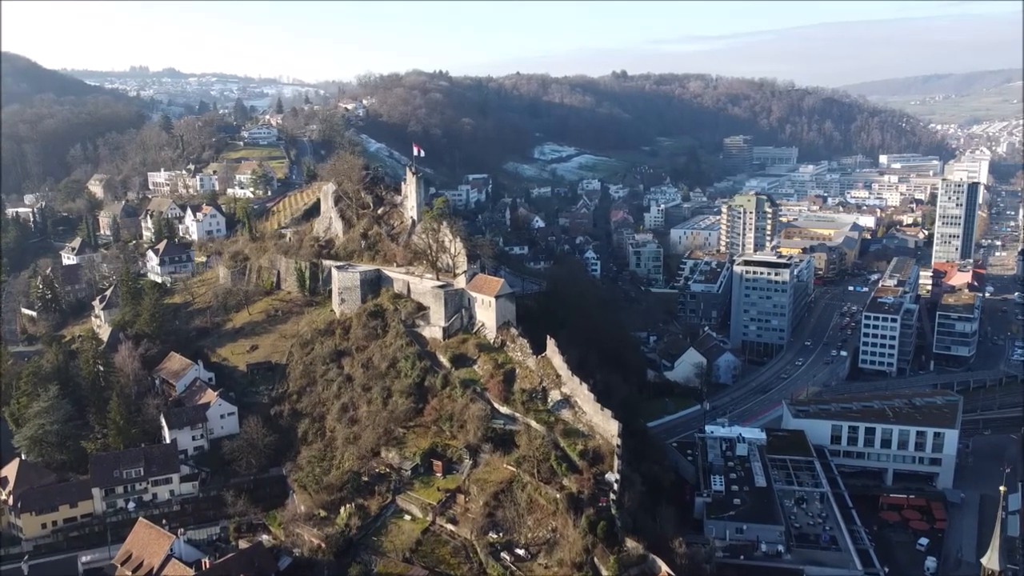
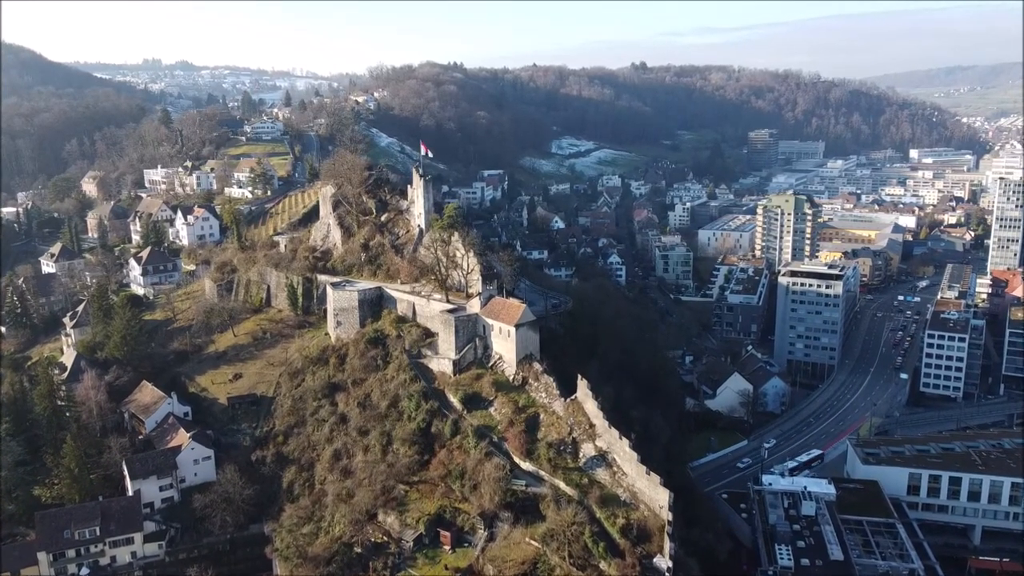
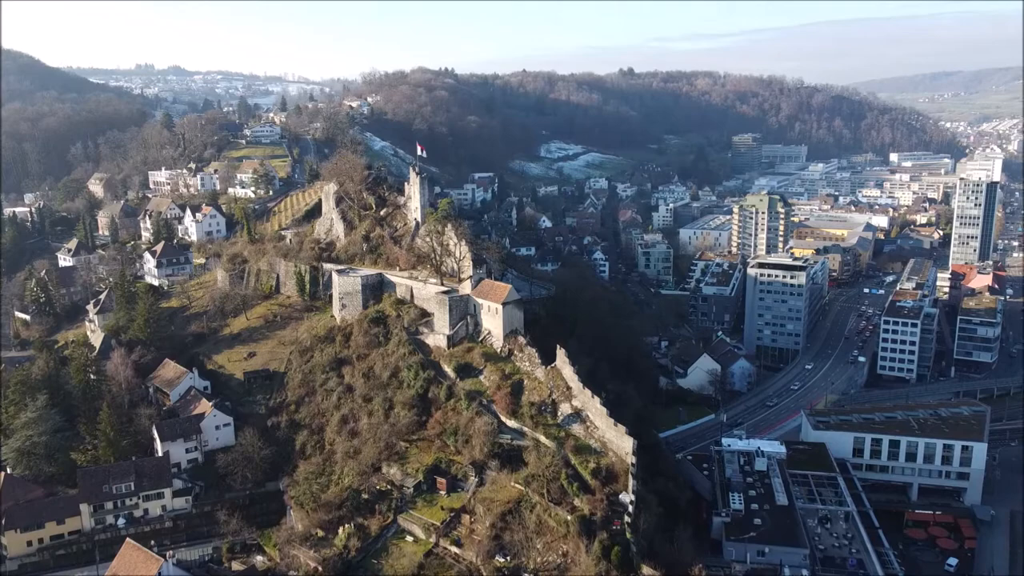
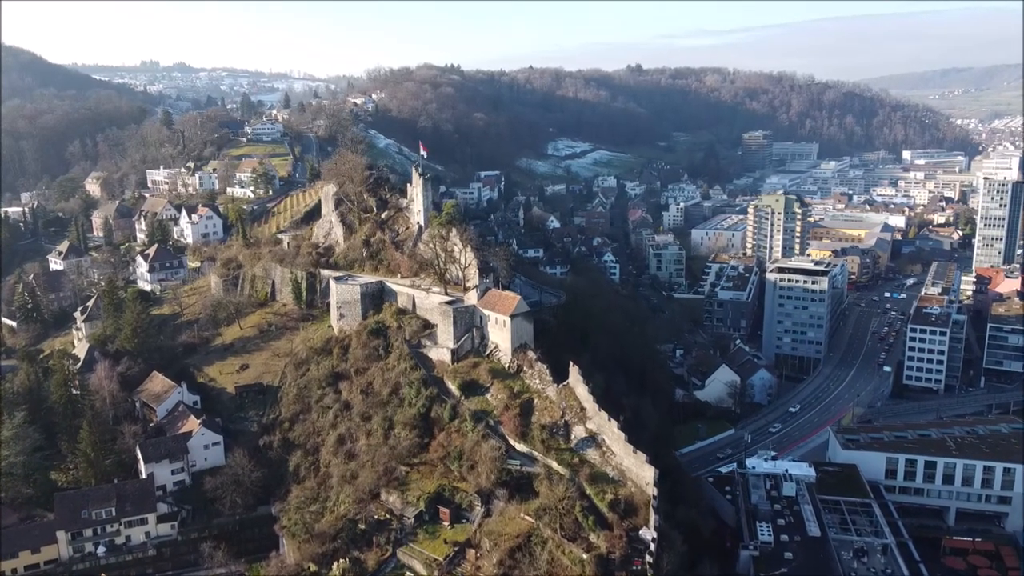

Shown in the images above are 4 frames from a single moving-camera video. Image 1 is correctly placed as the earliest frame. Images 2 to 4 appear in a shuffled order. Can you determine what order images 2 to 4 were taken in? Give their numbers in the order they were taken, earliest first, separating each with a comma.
3, 4, 2
